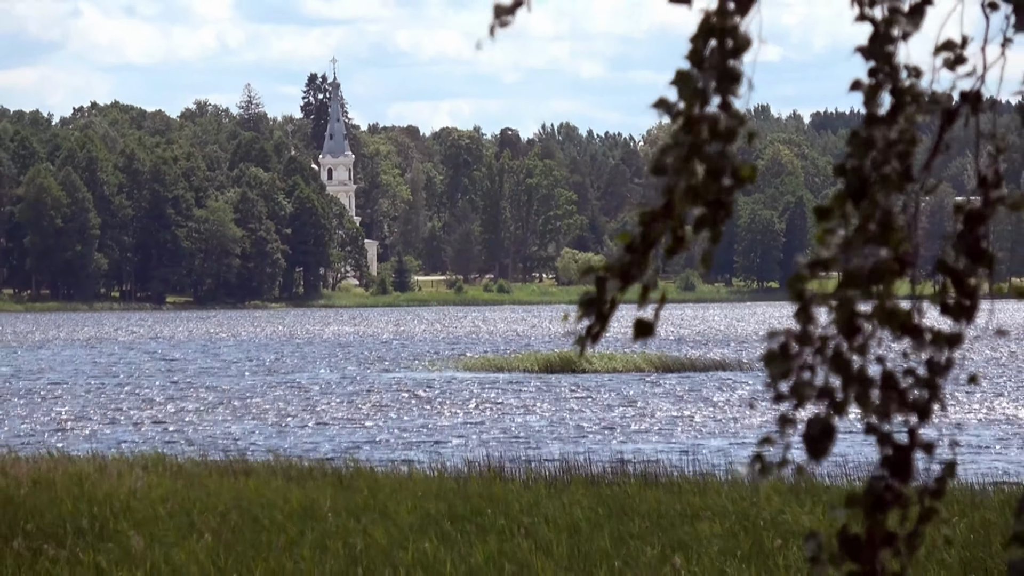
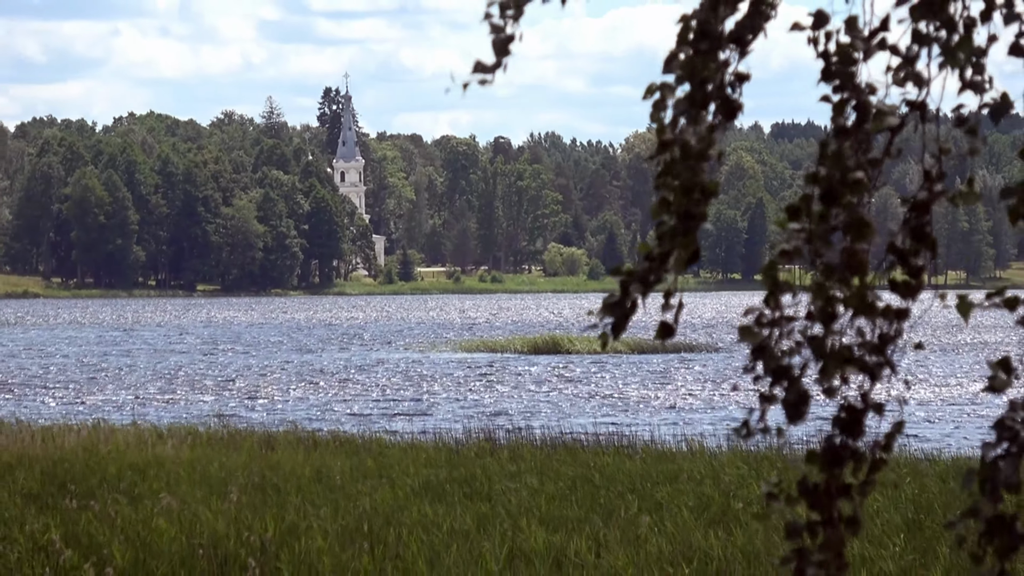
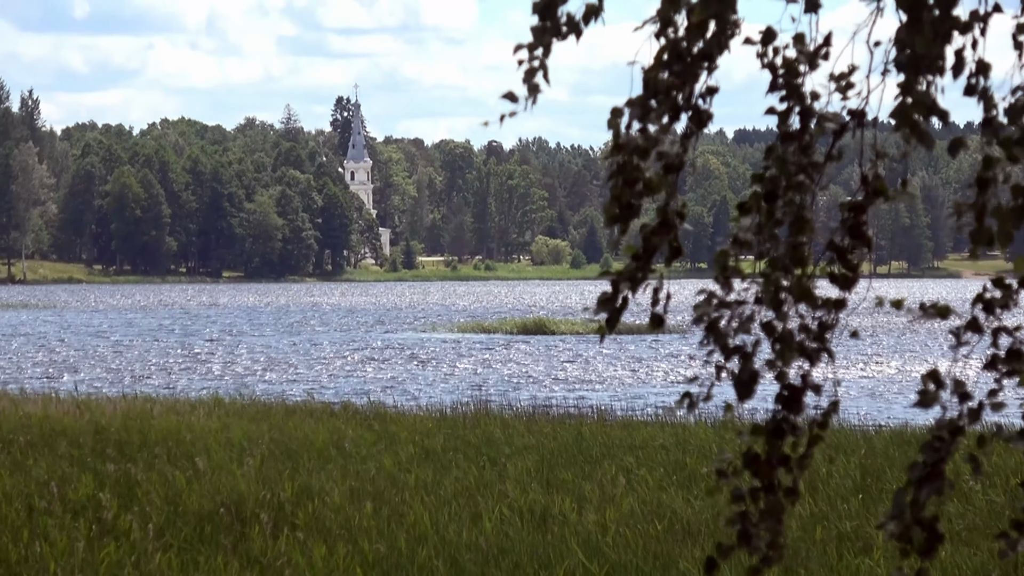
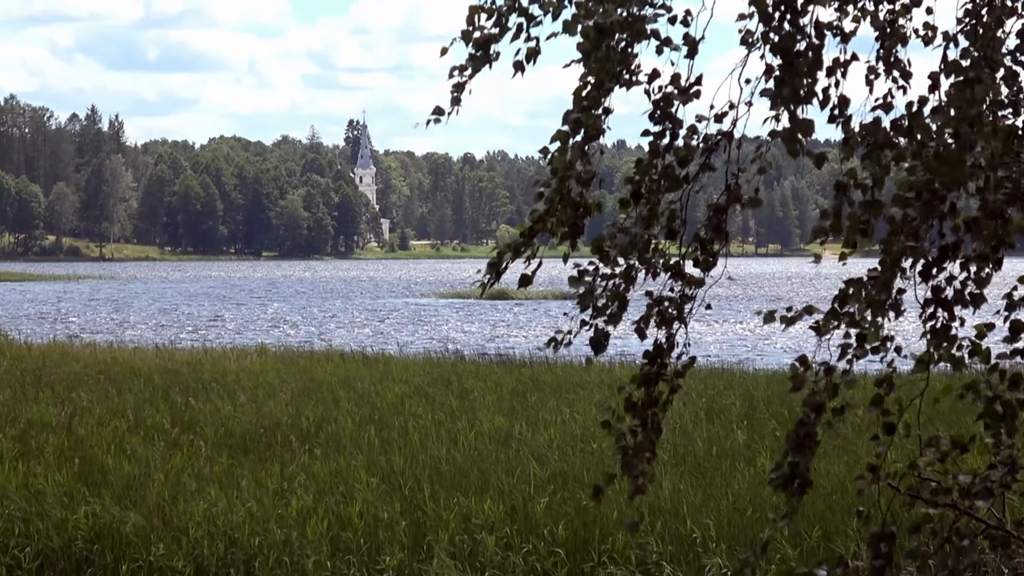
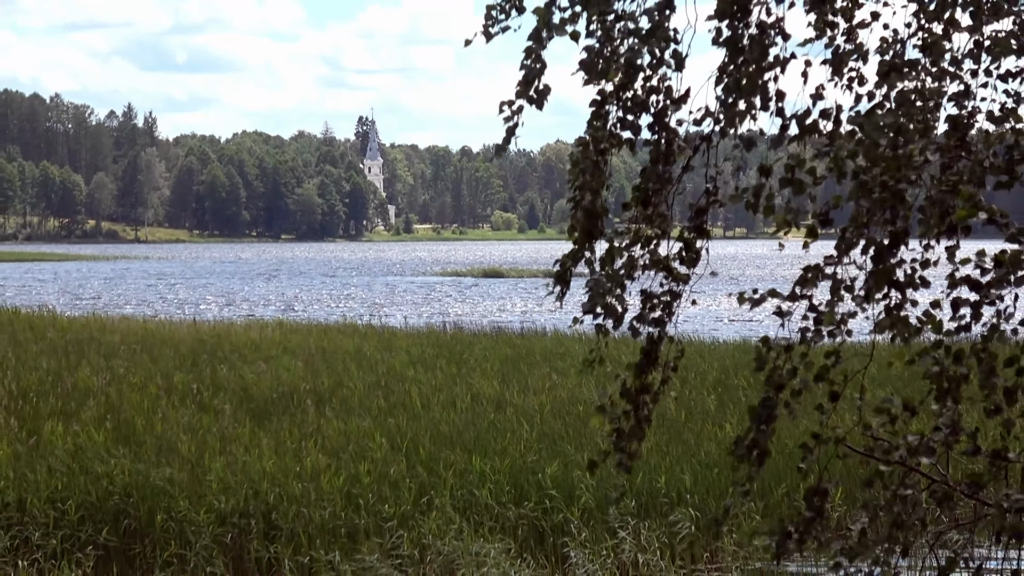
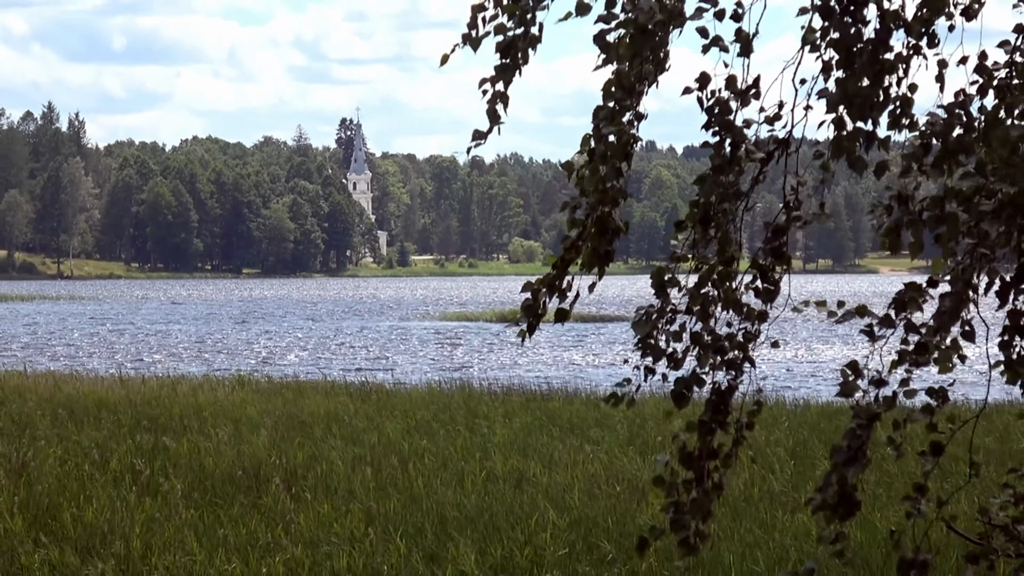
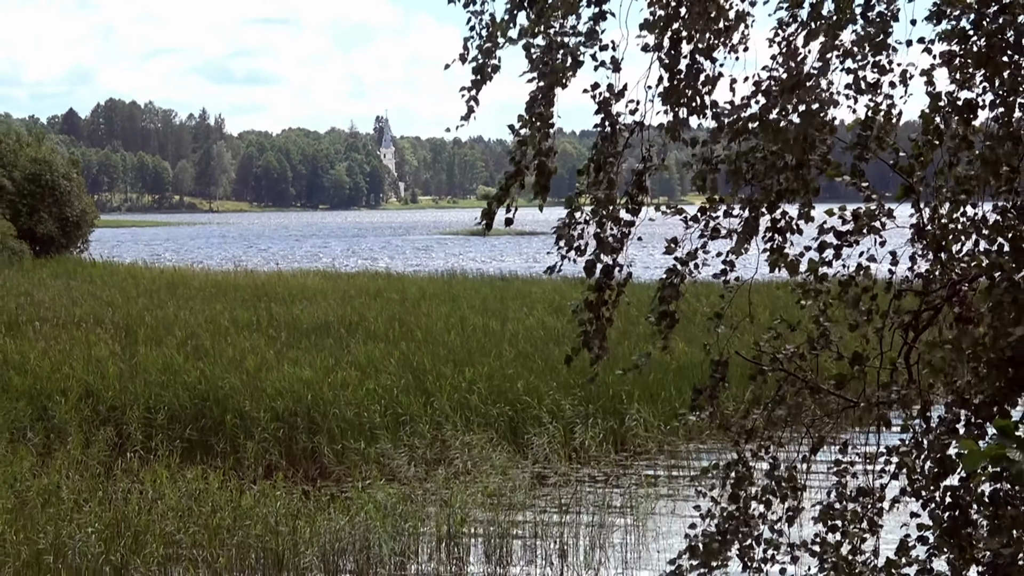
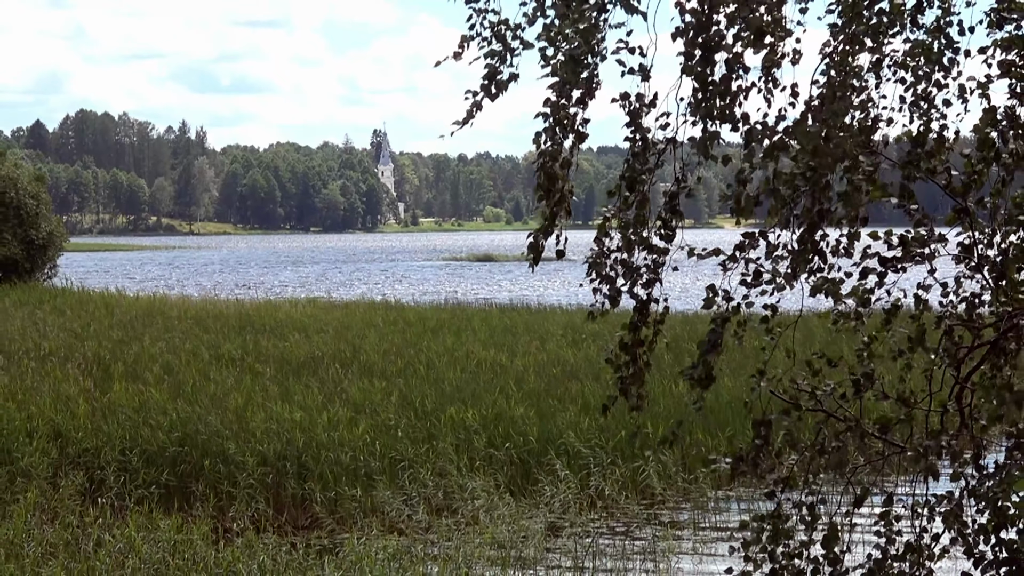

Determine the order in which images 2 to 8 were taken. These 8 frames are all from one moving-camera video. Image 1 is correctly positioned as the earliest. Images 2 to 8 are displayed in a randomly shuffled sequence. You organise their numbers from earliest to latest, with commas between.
2, 3, 6, 4, 5, 8, 7
